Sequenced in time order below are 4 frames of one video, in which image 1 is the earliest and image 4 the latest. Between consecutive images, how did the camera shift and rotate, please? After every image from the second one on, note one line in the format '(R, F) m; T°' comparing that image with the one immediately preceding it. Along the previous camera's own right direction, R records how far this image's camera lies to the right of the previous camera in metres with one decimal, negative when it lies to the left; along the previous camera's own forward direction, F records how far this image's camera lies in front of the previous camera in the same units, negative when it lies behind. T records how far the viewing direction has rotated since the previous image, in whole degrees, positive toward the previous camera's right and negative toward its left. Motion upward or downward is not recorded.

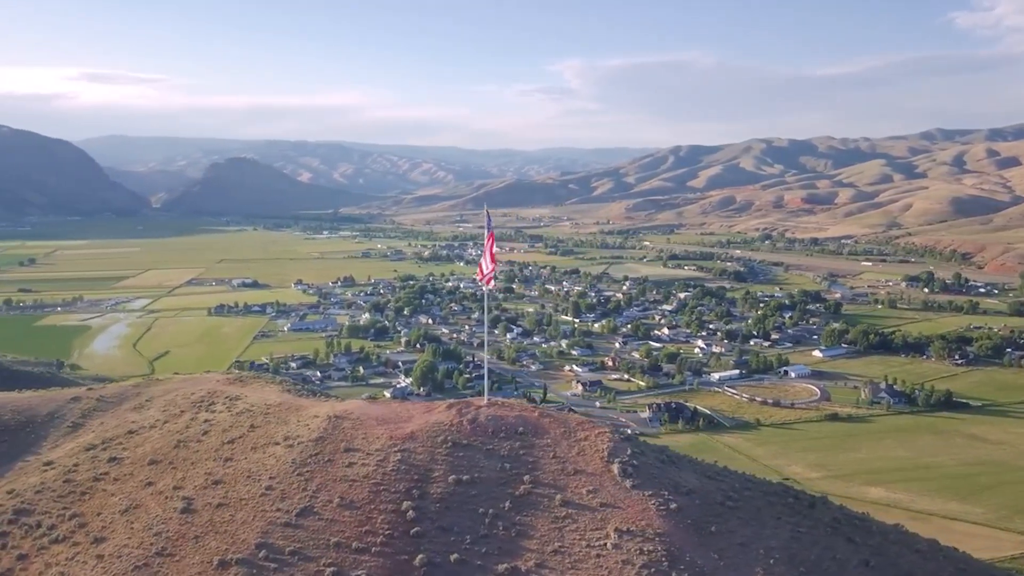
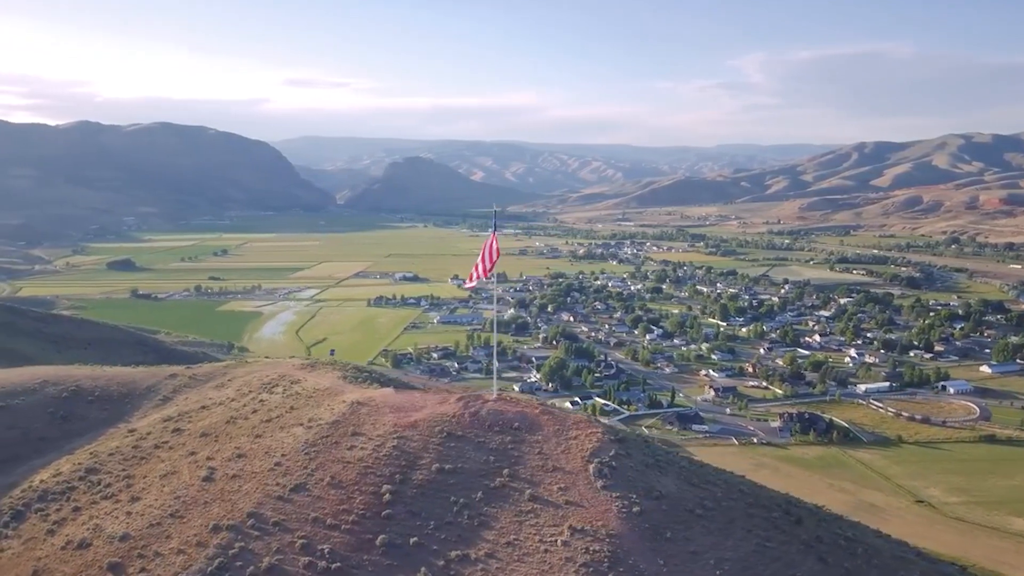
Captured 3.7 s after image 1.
(+2.9, -0.1) m; -12°
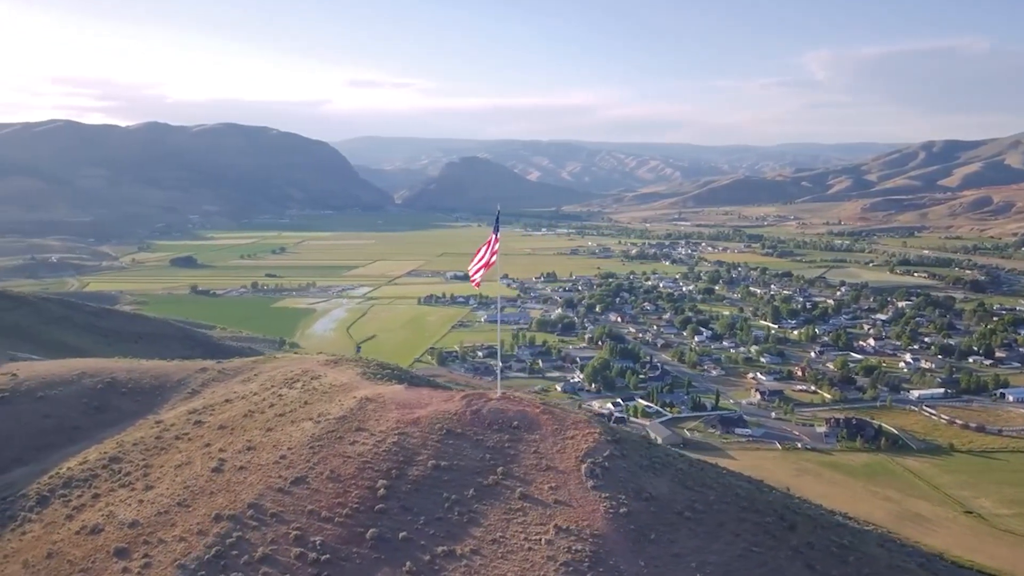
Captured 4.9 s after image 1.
(+1.0, -0.1) m; -4°
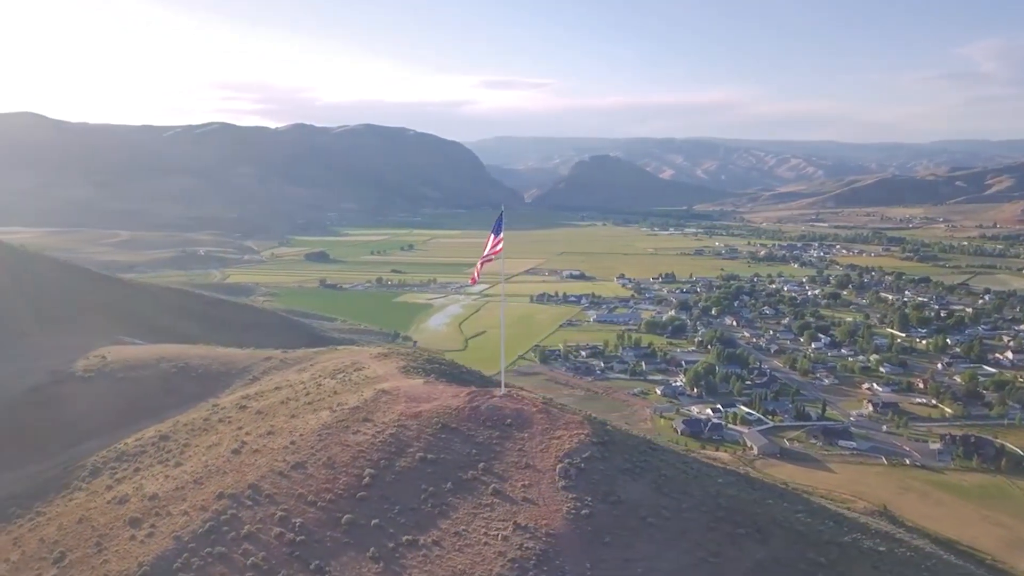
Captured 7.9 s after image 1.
(+2.4, 0.0) m; -9°
